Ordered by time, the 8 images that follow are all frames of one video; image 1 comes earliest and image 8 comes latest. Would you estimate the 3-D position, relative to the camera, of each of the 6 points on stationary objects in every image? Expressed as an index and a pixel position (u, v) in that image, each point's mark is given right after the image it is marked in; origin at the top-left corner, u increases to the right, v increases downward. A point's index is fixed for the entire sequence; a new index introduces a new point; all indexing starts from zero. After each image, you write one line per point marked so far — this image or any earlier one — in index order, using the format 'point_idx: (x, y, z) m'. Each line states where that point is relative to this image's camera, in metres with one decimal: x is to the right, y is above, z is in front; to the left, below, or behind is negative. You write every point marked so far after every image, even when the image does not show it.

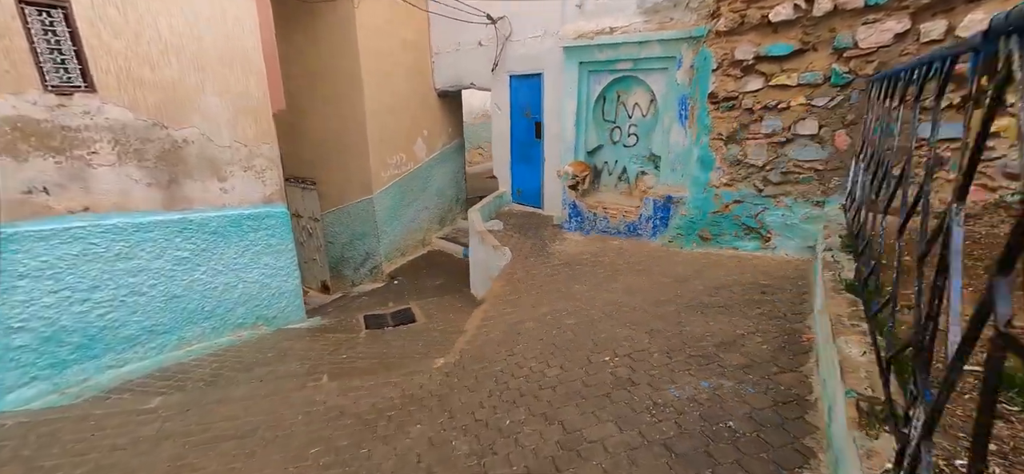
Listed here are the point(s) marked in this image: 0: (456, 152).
0: (-1.1, +1.6, +9.4) m
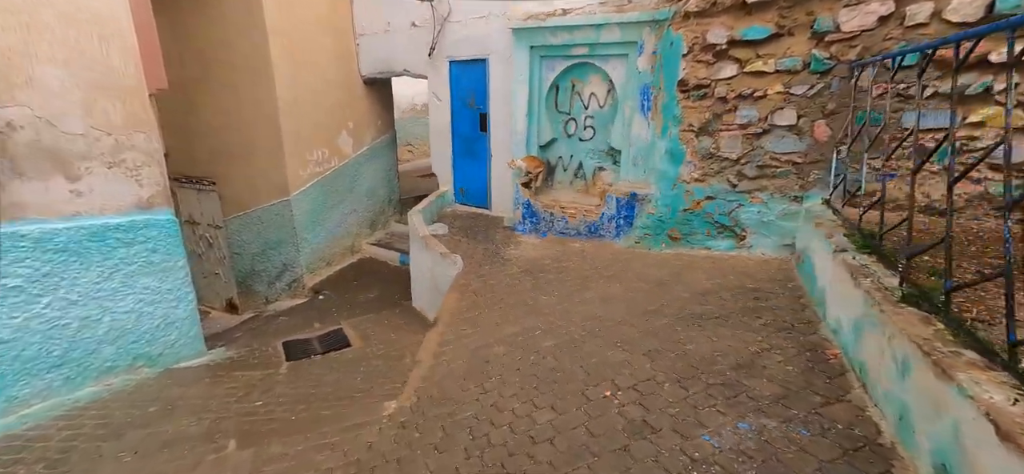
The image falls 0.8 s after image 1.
0: (-2.2, +1.6, +8.4) m
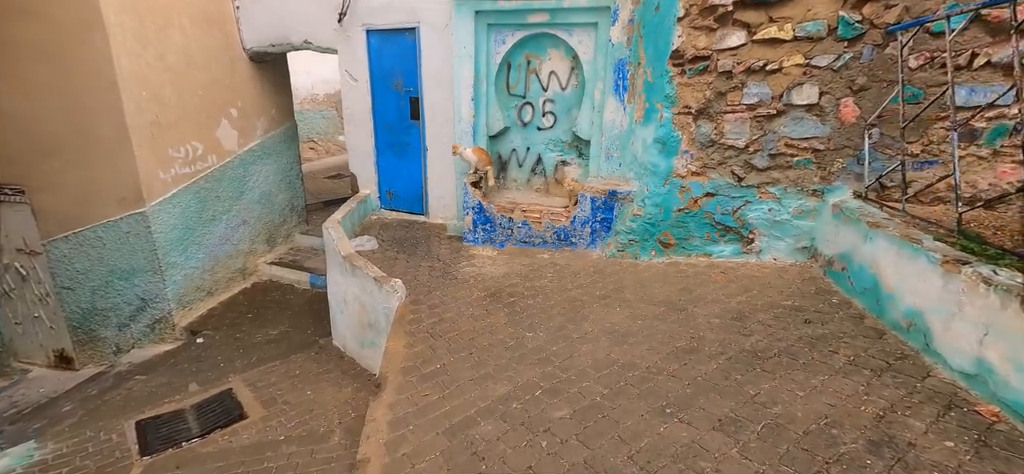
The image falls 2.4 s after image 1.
0: (-3.1, +1.3, +6.8) m
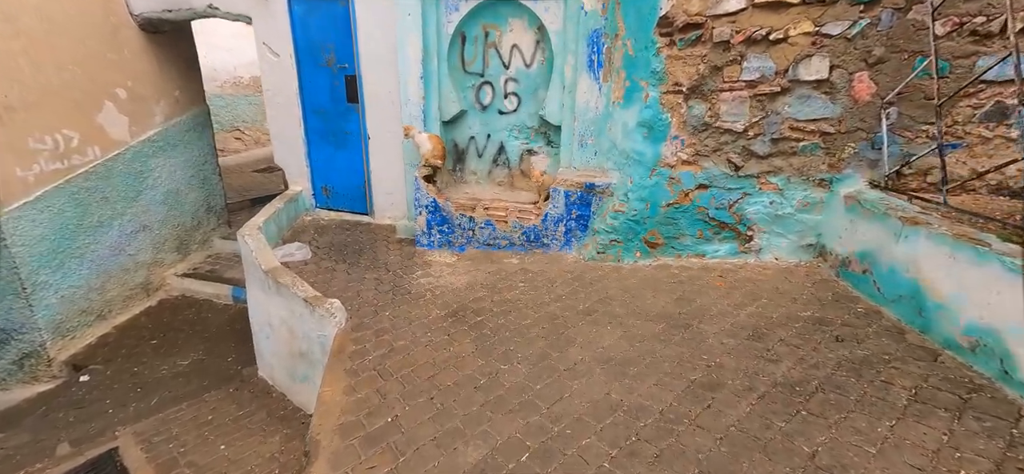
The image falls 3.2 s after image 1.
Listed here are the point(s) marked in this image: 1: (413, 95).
0: (-3.7, +1.3, +5.8) m
1: (-0.8, +1.2, +4.2) m
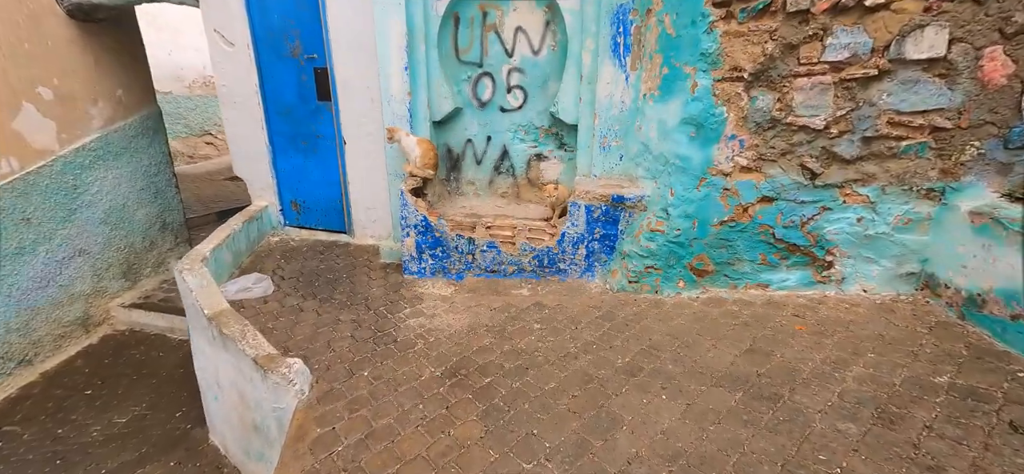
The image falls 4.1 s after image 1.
0: (-3.7, +1.0, +5.0) m
1: (-0.8, +1.0, +3.4) m
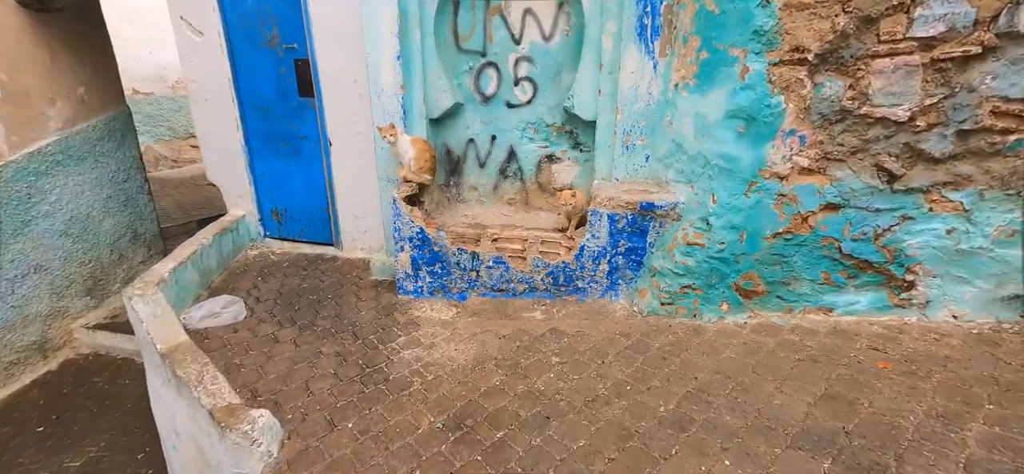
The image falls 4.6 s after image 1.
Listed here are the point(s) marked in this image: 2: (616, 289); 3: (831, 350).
0: (-3.6, +0.9, +4.5) m
1: (-0.8, +0.9, +3.0) m
2: (+0.6, -0.3, +2.8) m
3: (+1.3, -0.5, +2.1) m
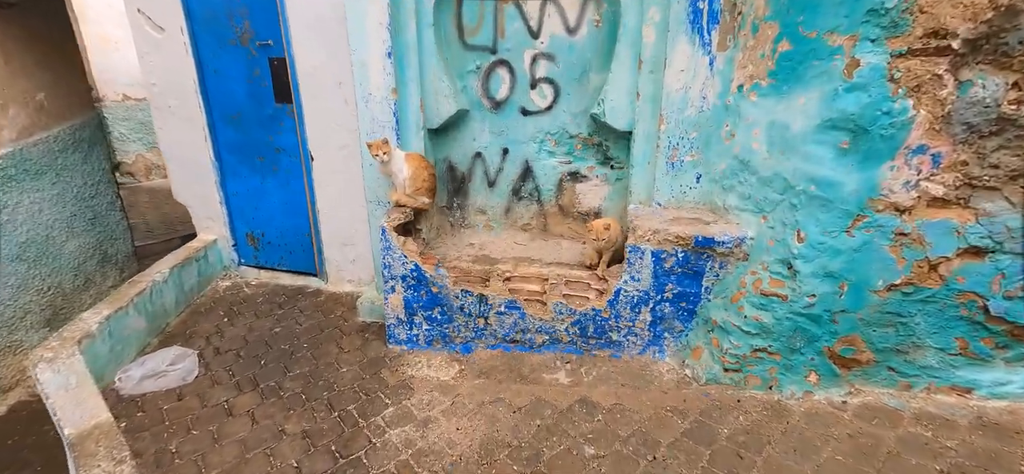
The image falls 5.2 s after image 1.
0: (-3.5, +0.7, +4.0) m
1: (-0.7, +0.7, +2.4) m
2: (+0.7, -0.5, +2.2) m
3: (+1.4, -0.7, +1.5) m
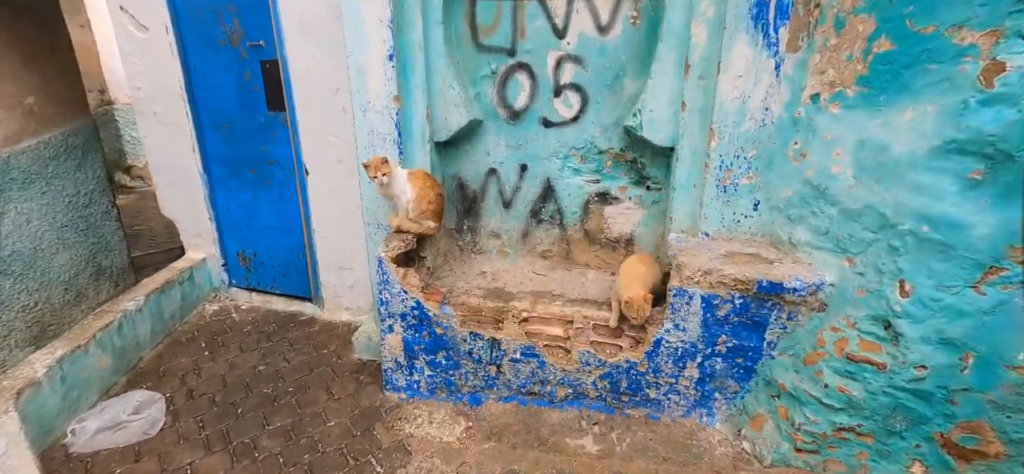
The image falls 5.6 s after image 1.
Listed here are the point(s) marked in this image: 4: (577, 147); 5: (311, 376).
0: (-3.4, +0.6, +3.7) m
1: (-0.6, +0.6, +2.1) m
2: (+0.7, -0.6, +1.8) m
3: (+1.5, -0.8, +1.1) m
4: (+0.3, +0.4, +2.3) m
5: (-1.0, -0.7, +2.4) m
